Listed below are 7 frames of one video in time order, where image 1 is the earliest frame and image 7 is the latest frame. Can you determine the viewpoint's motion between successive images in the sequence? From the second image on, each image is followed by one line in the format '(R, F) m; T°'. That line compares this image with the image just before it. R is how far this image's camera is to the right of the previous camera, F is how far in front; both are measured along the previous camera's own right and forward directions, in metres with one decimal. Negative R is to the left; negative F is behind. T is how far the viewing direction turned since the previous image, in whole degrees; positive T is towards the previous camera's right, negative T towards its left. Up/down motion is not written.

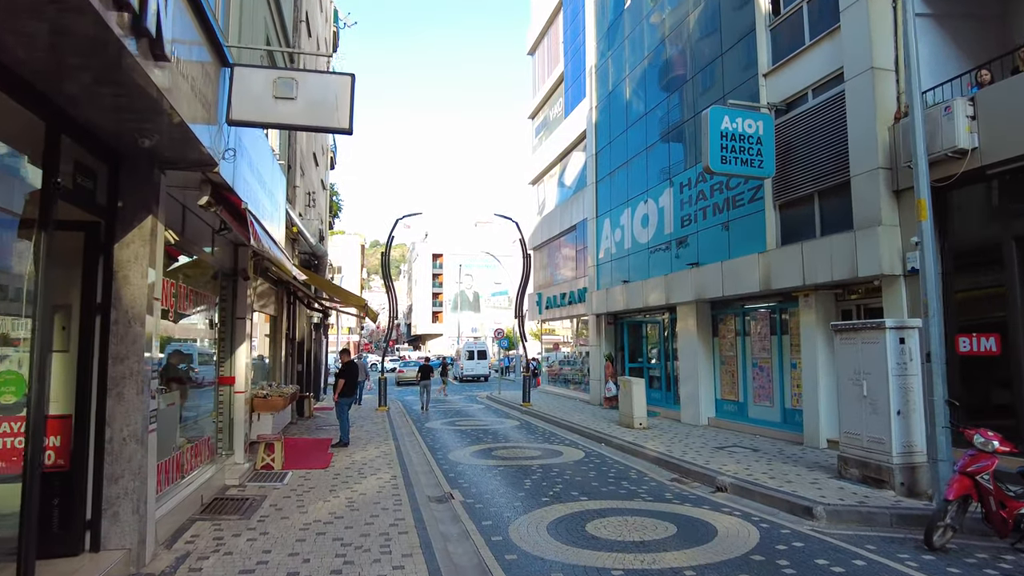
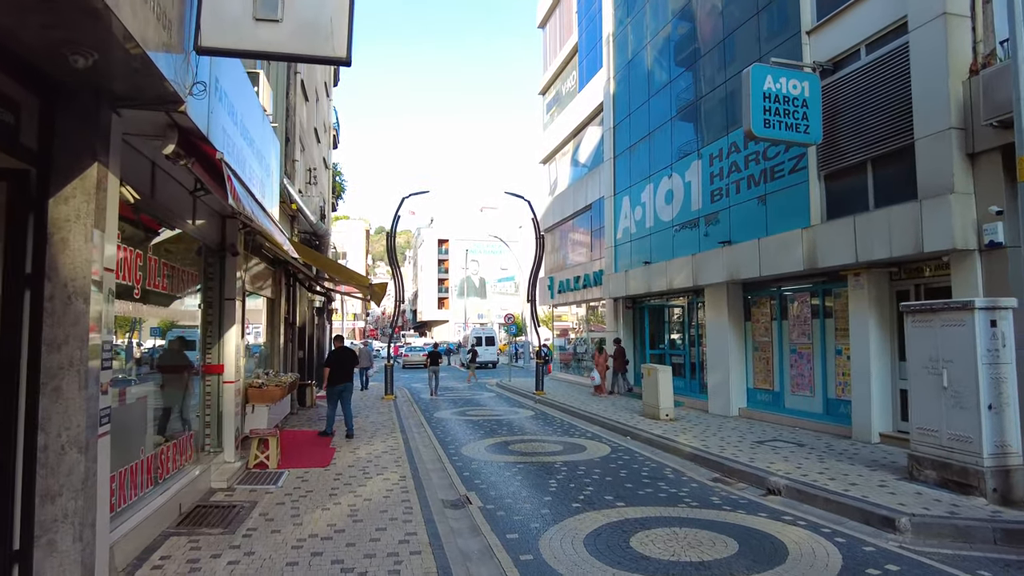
(-0.2, +1.0) m; 0°
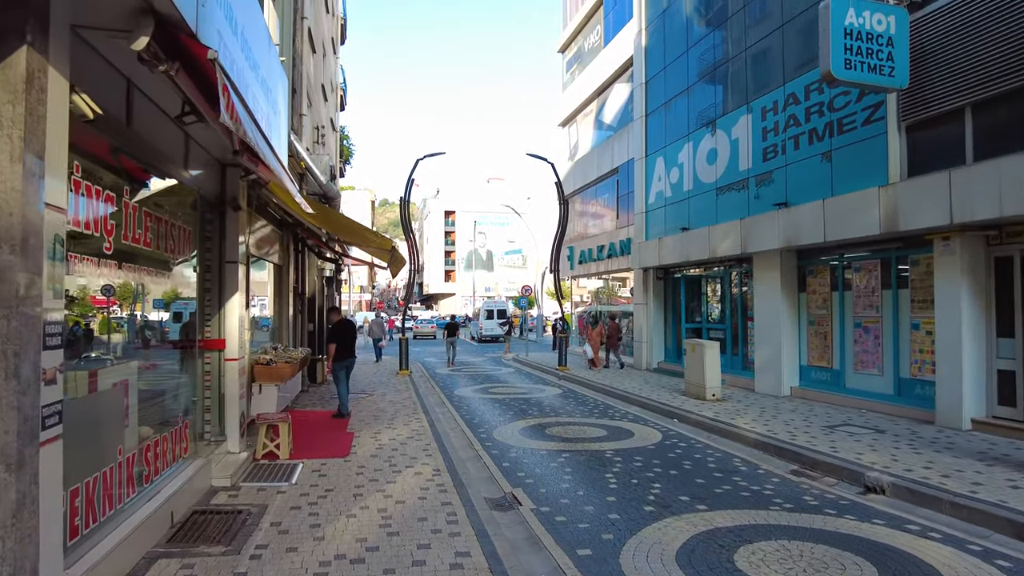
(-0.5, +1.2) m; 0°
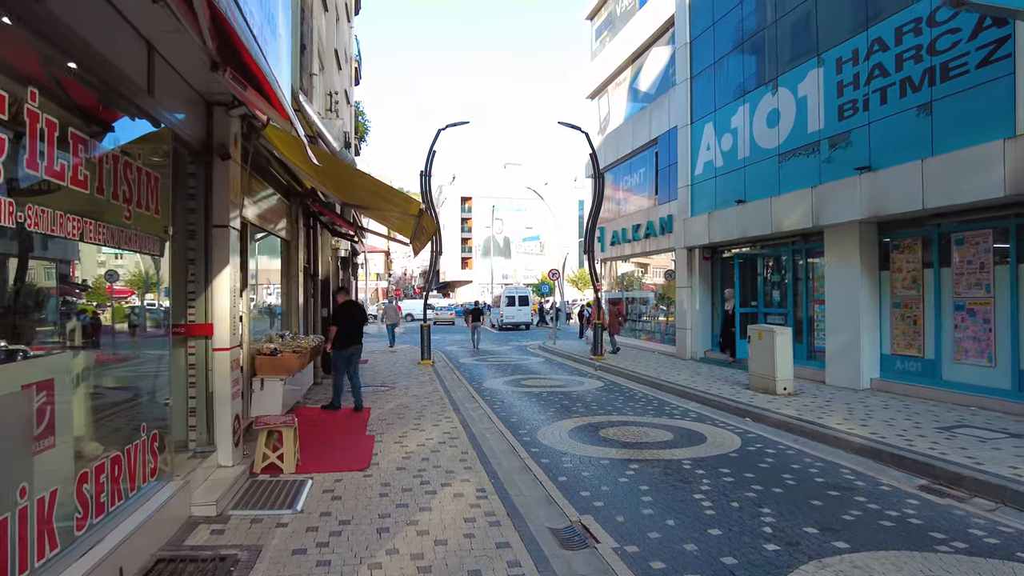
(-0.4, +1.5) m; -1°
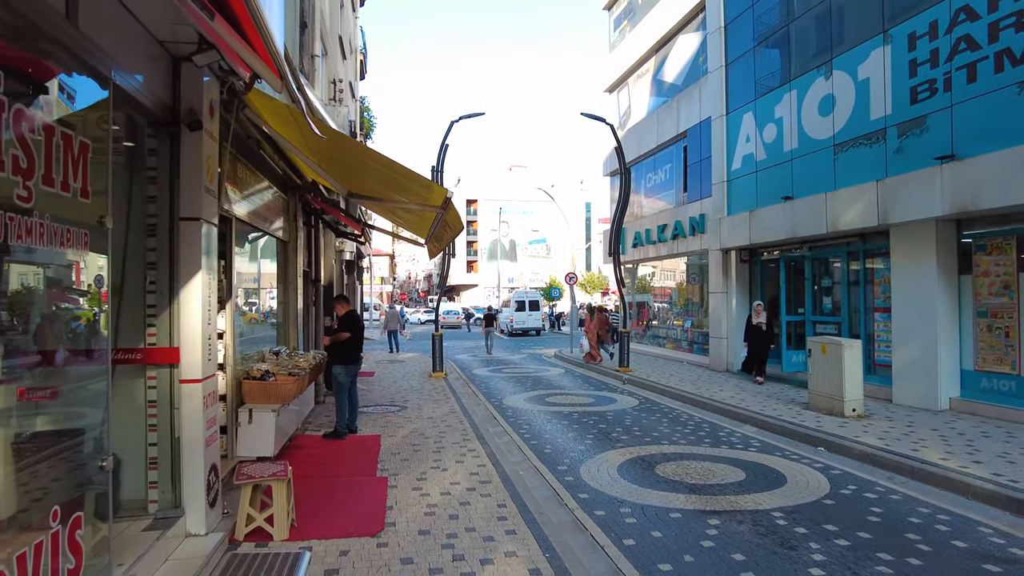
(-0.4, +1.3) m; 0°
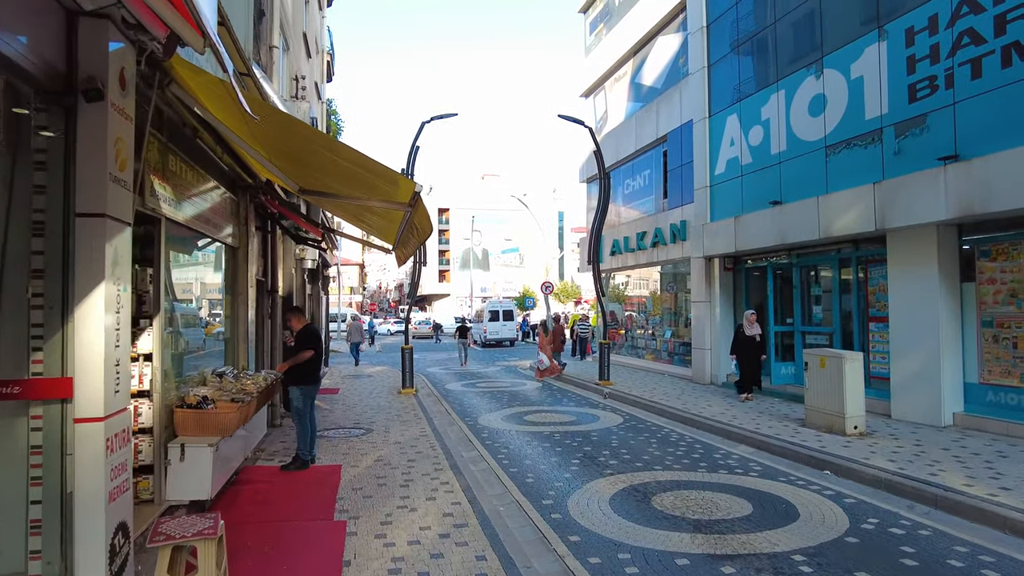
(-0.1, +0.8) m; +2°
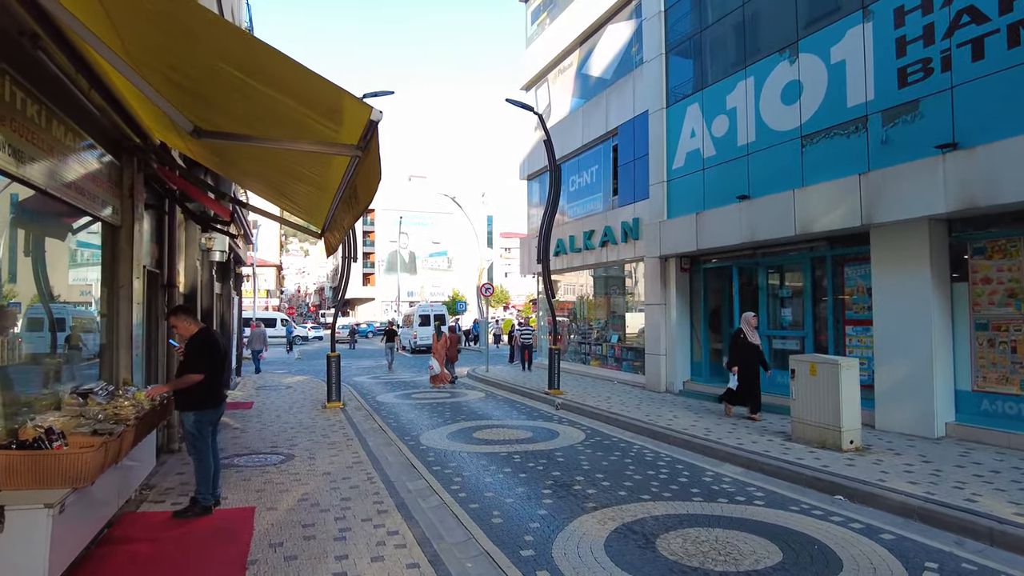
(-0.4, +1.4) m; +7°
